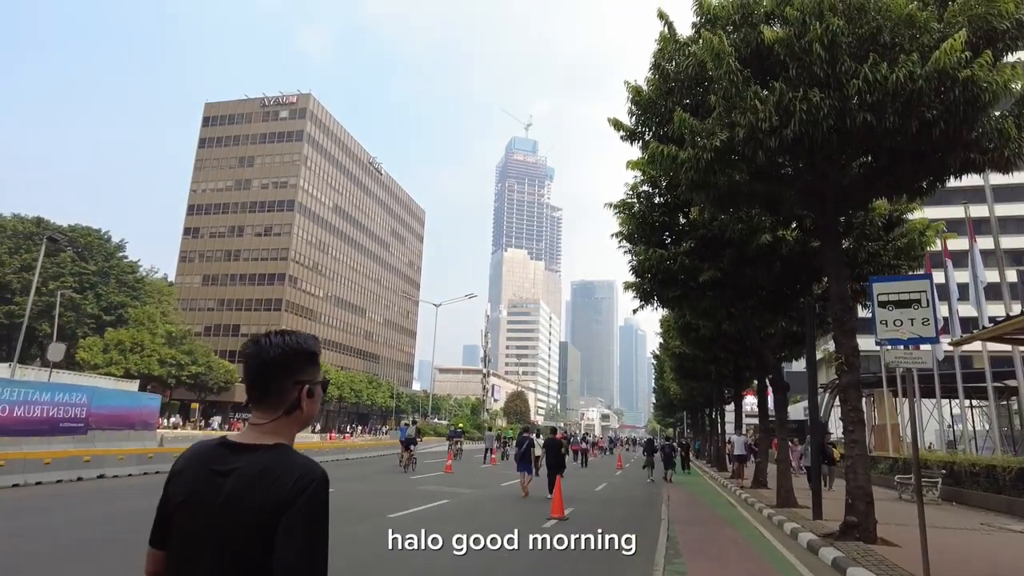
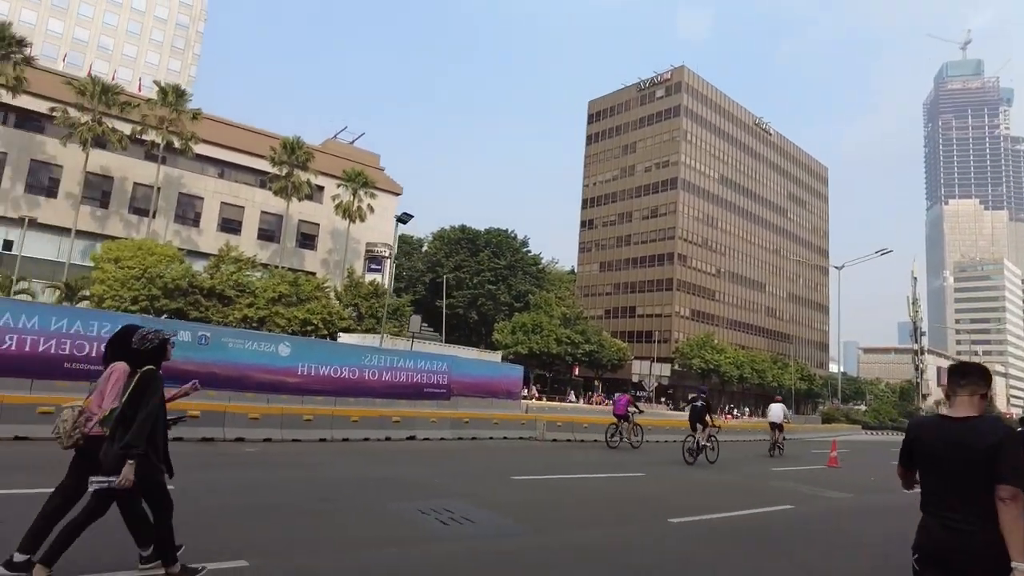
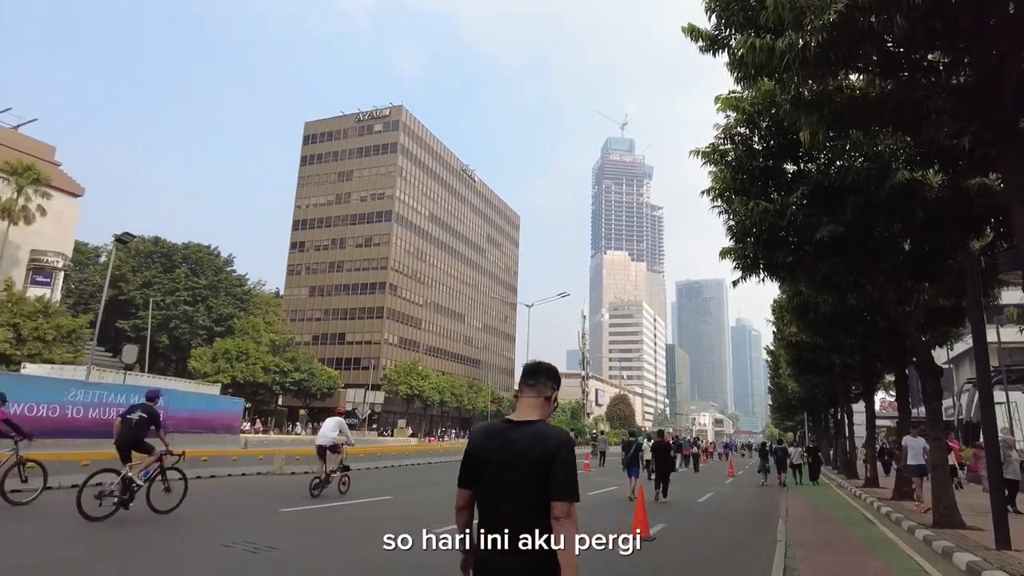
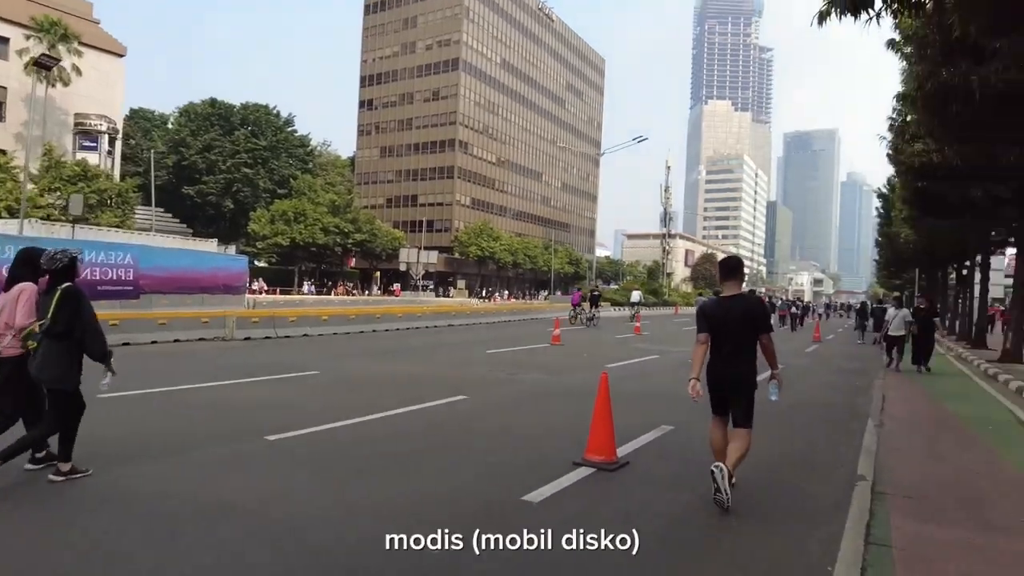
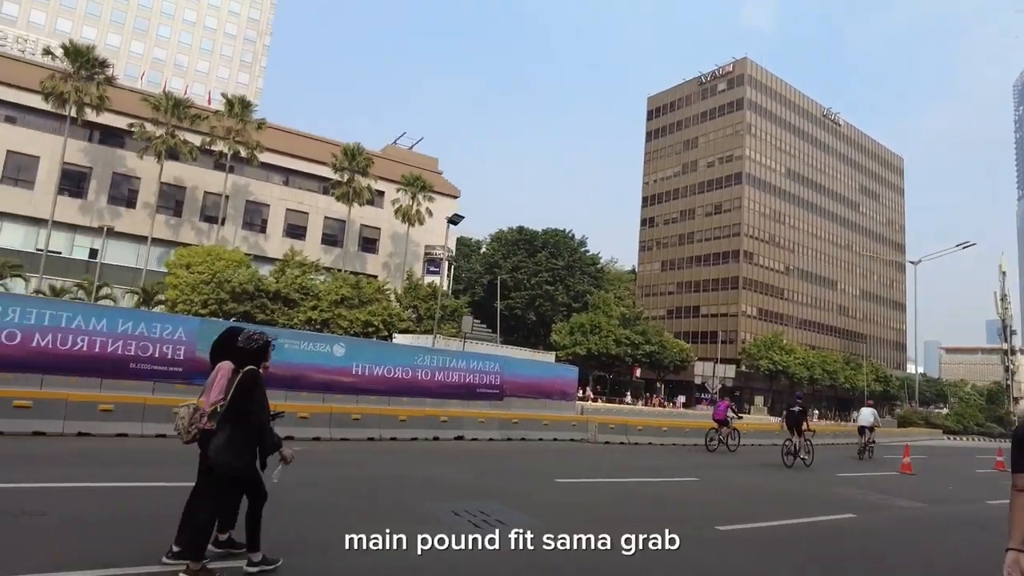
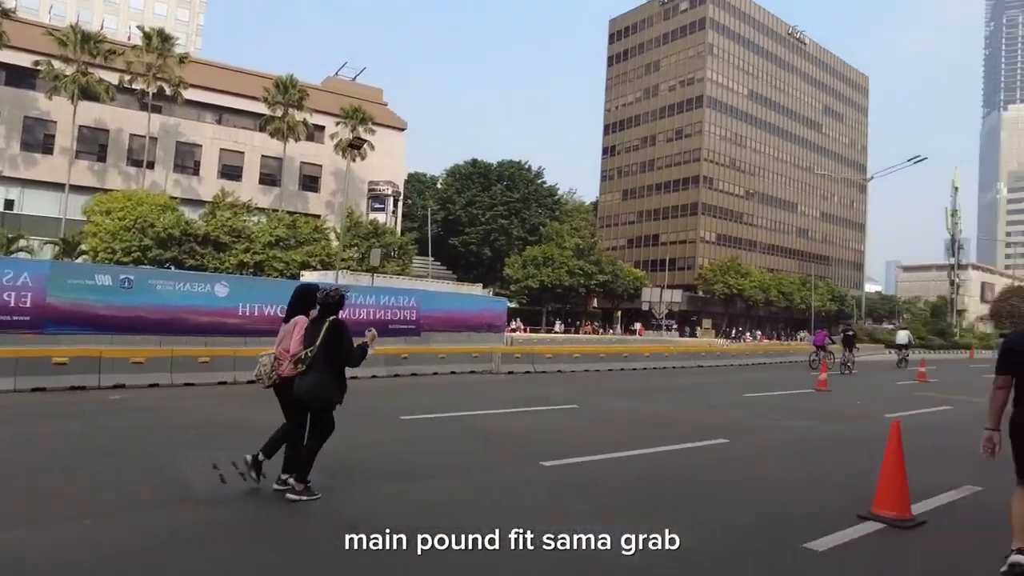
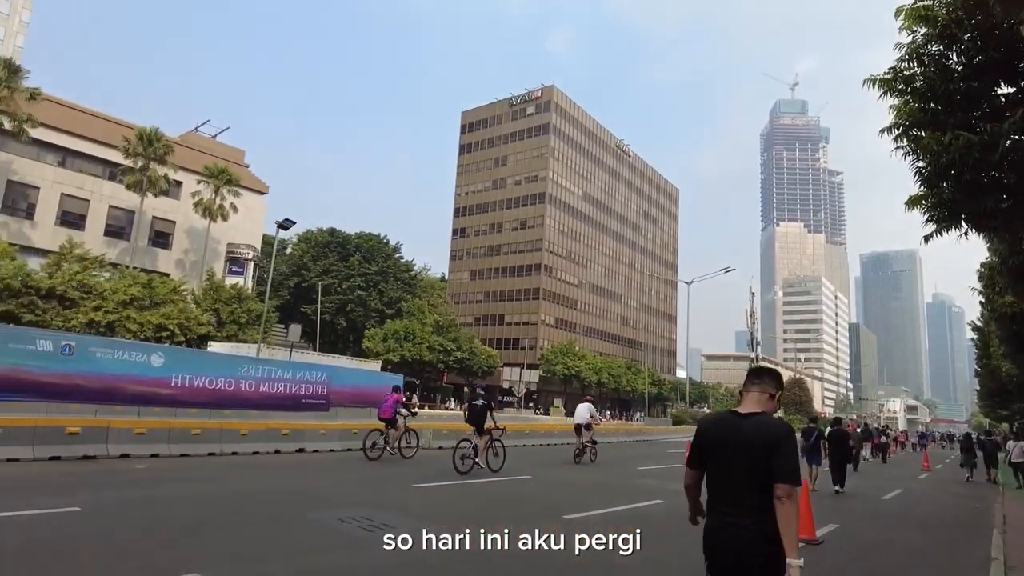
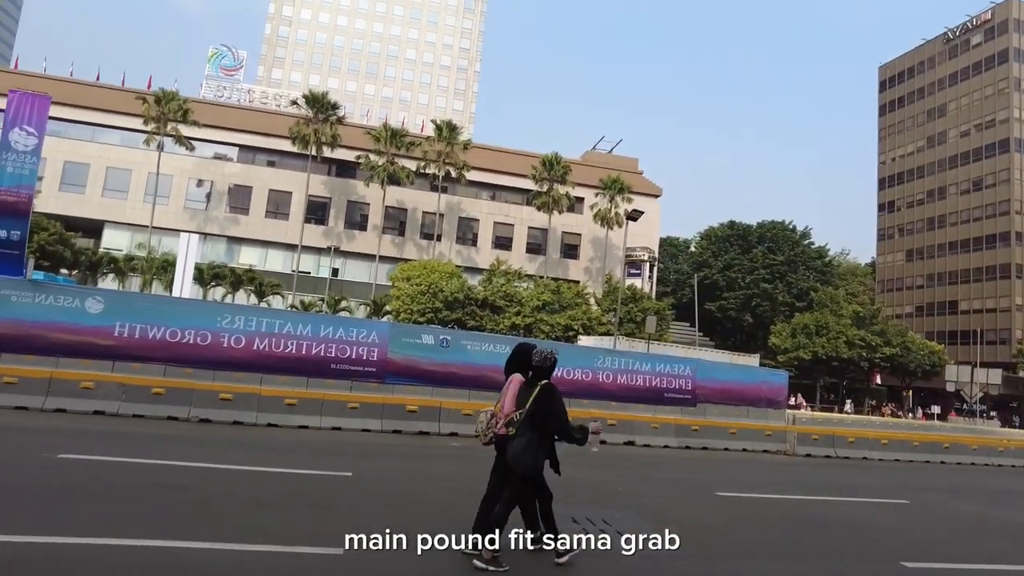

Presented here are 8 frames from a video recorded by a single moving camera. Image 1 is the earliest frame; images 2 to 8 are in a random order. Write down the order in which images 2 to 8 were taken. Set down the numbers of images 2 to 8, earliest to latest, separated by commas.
3, 7, 2, 5, 8, 6, 4
